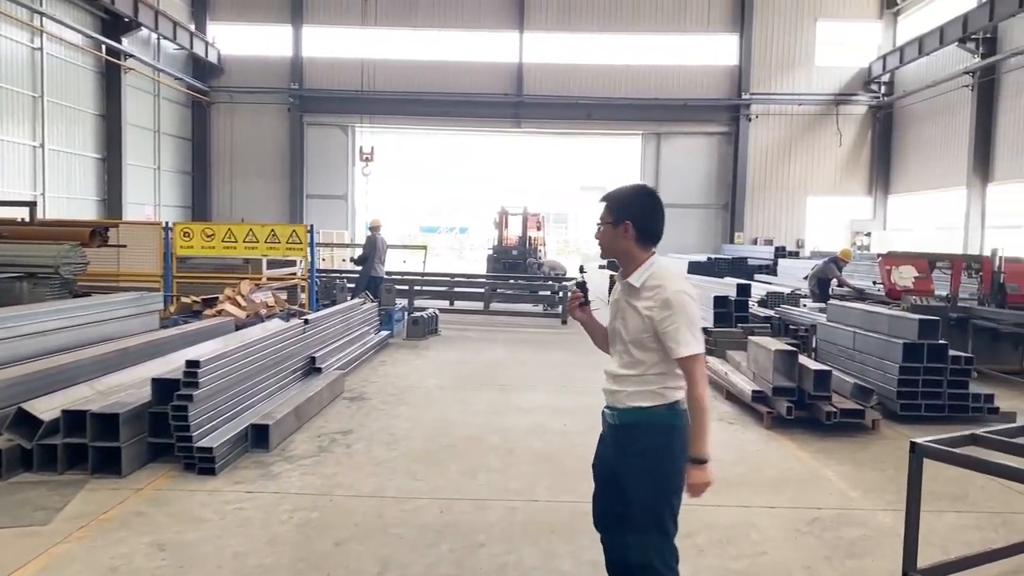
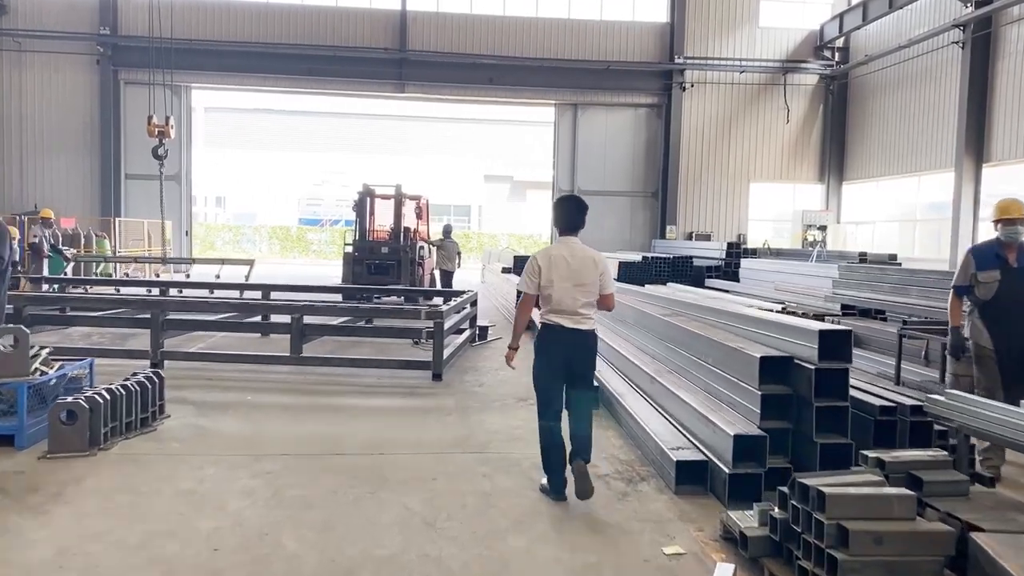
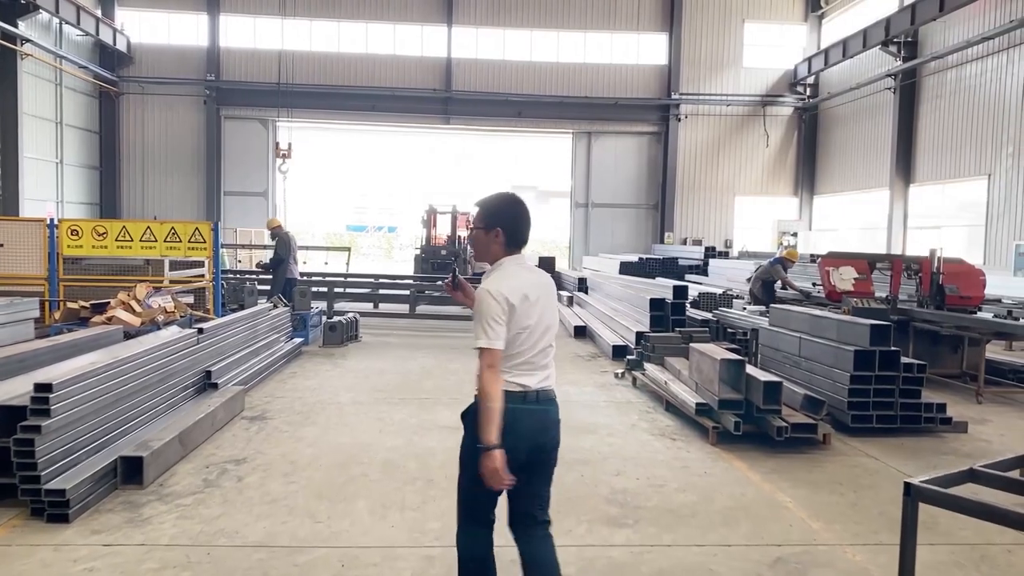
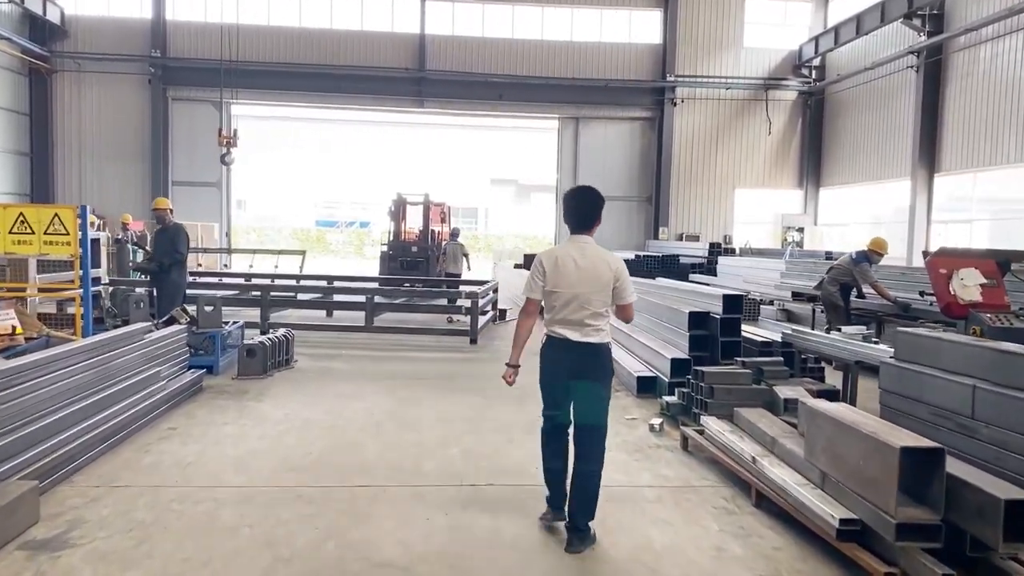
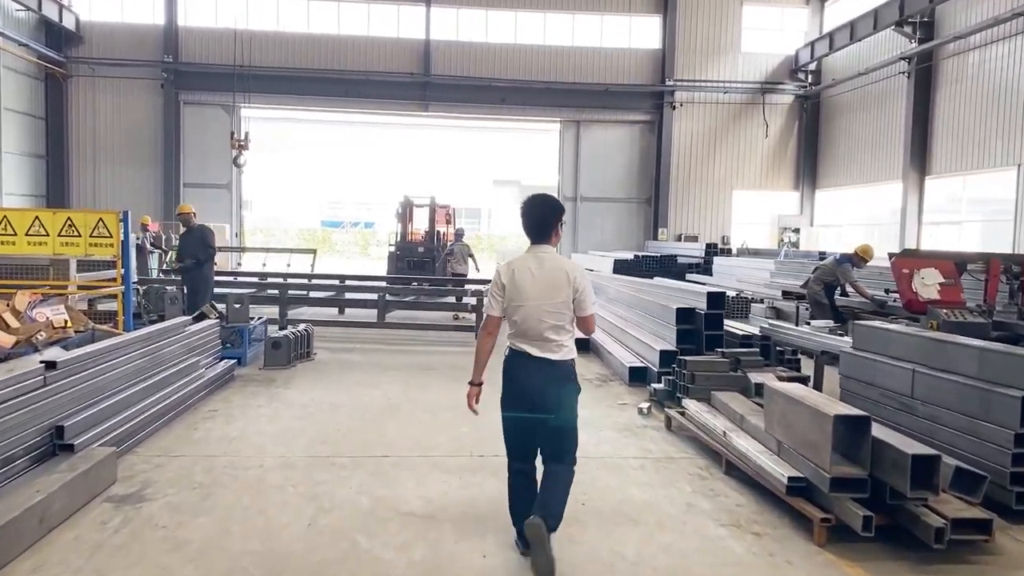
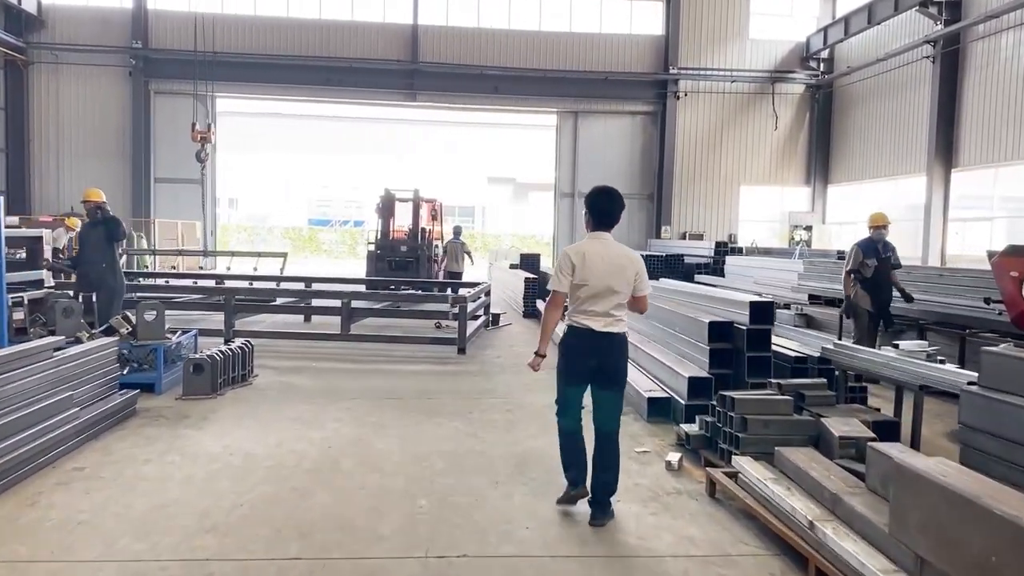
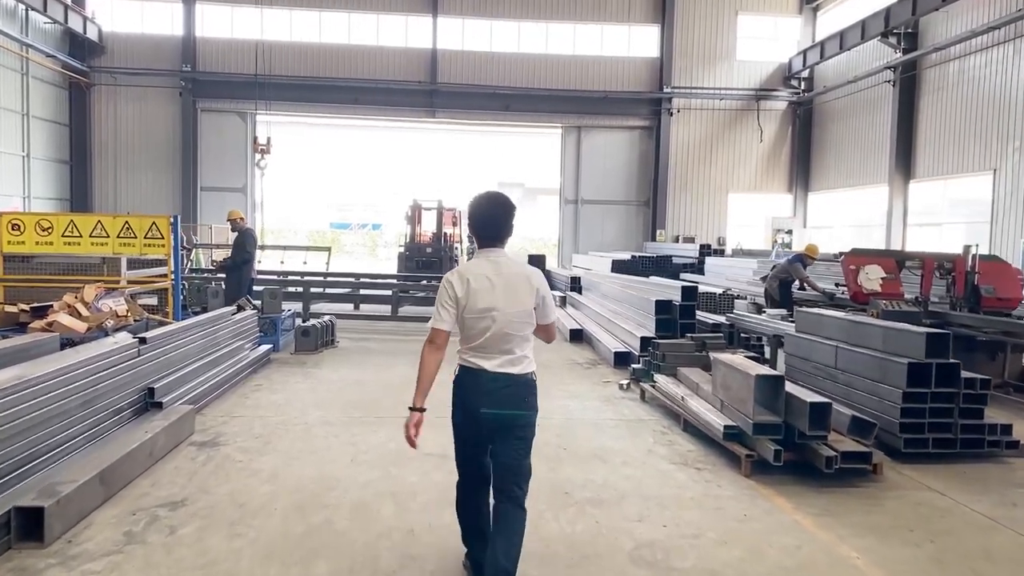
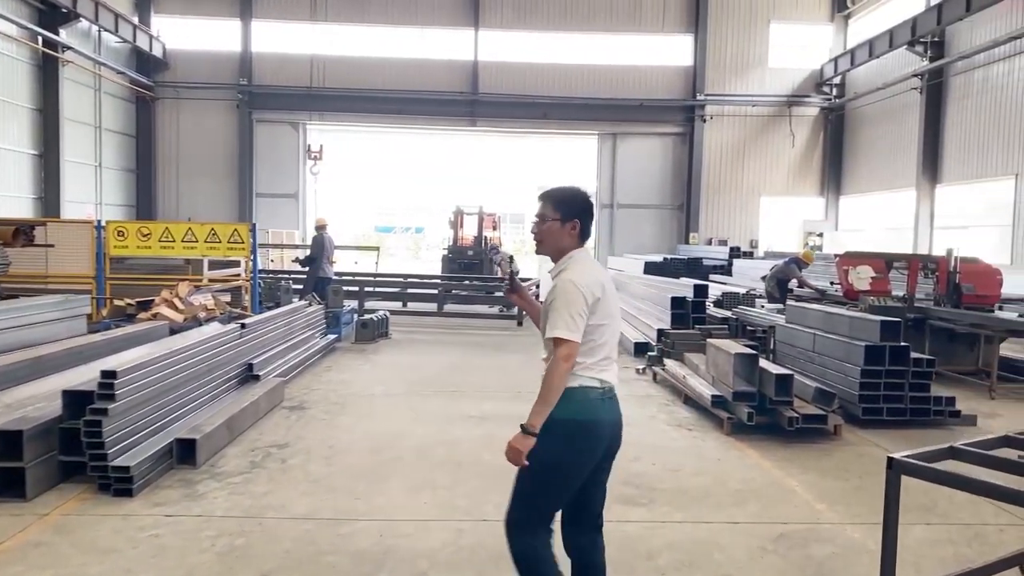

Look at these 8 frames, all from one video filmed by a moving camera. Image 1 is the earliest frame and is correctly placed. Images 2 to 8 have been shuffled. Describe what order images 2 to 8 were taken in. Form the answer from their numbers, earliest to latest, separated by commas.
8, 3, 7, 5, 4, 6, 2
